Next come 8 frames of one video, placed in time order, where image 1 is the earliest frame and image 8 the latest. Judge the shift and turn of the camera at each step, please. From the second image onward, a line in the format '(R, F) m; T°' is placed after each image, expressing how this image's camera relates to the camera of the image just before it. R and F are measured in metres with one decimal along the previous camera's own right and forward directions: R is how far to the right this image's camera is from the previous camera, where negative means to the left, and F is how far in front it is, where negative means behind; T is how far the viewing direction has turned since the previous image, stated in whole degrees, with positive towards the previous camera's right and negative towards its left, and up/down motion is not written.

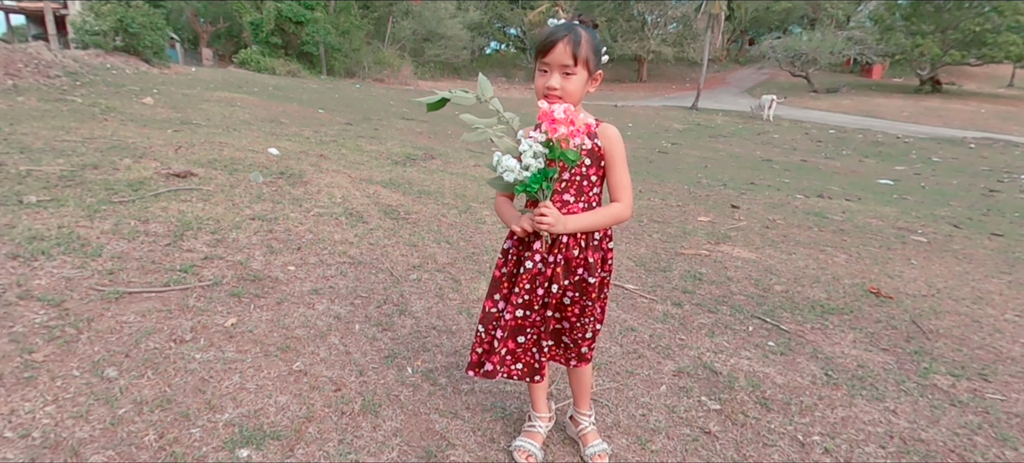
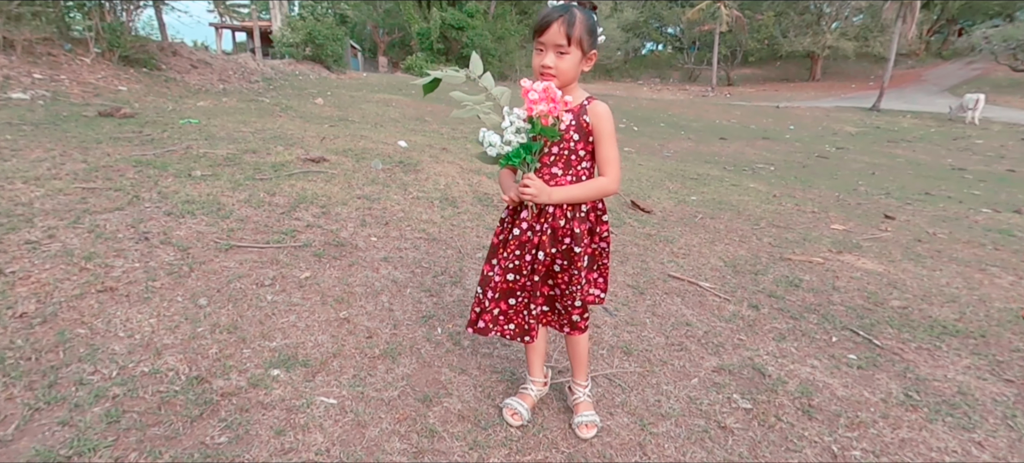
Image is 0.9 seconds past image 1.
(+0.4, -0.1) m; -15°
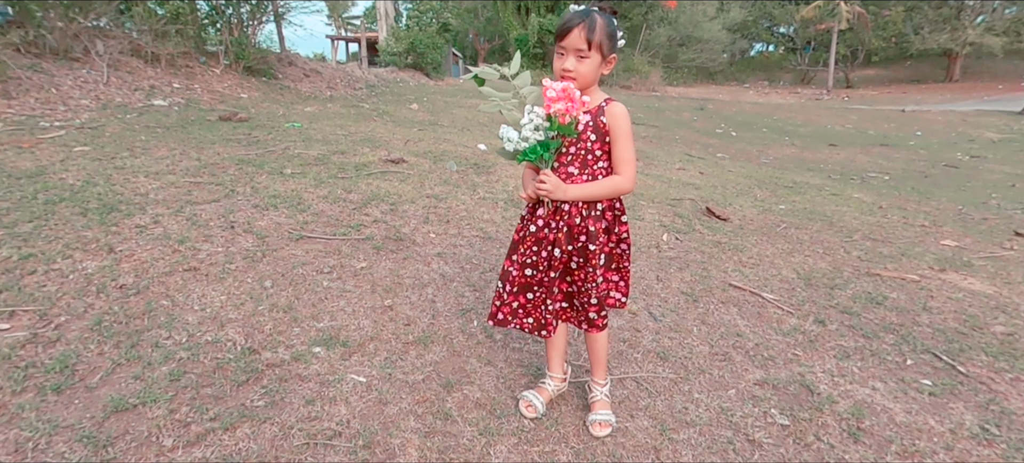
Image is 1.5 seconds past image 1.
(+0.2, 0.0) m; -10°
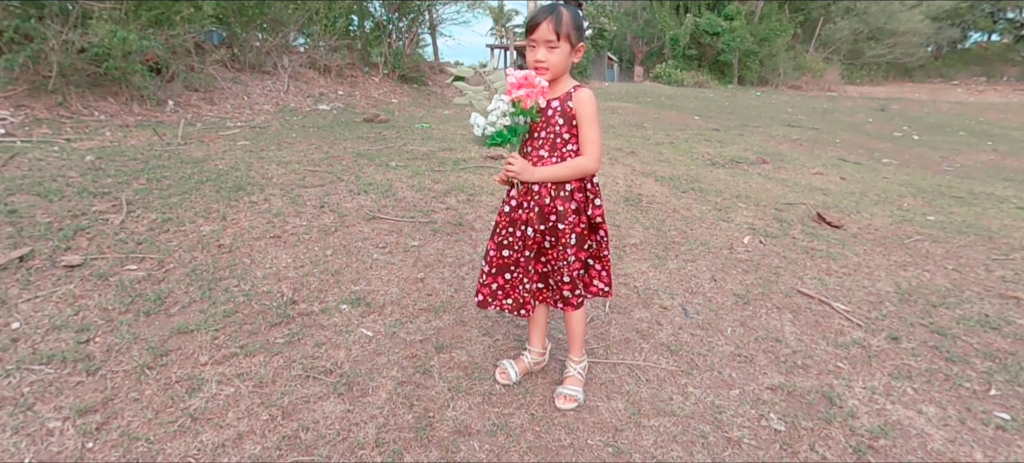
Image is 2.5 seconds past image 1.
(+0.5, -0.1) m; -16°
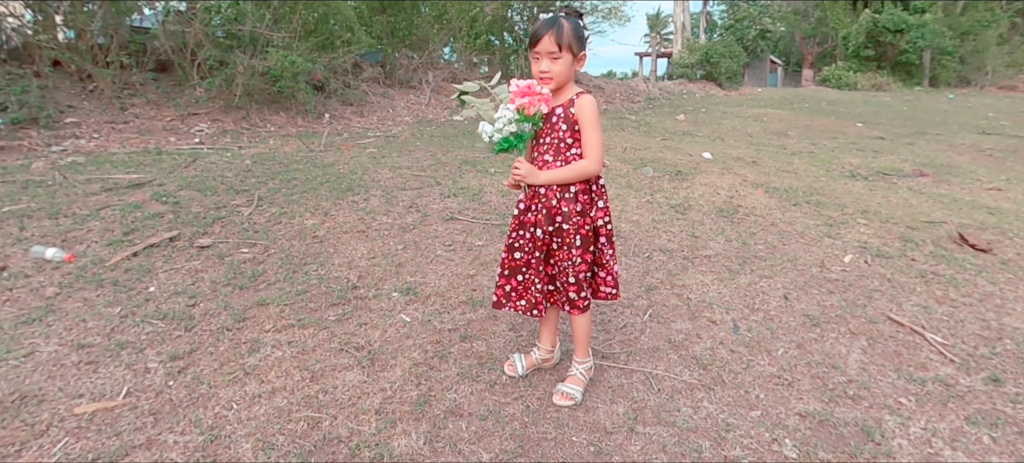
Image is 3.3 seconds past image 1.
(+0.4, 0.0) m; -15°
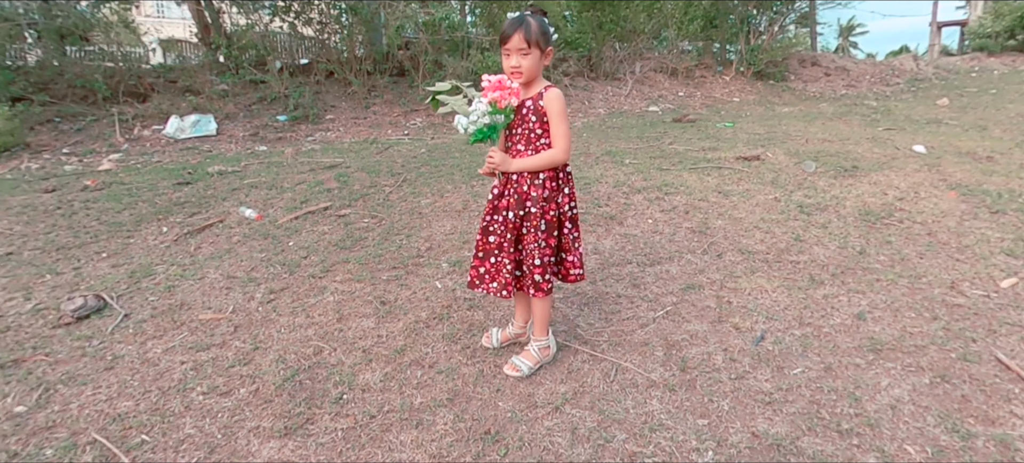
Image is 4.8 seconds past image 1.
(+0.9, 0.0) m; -25°
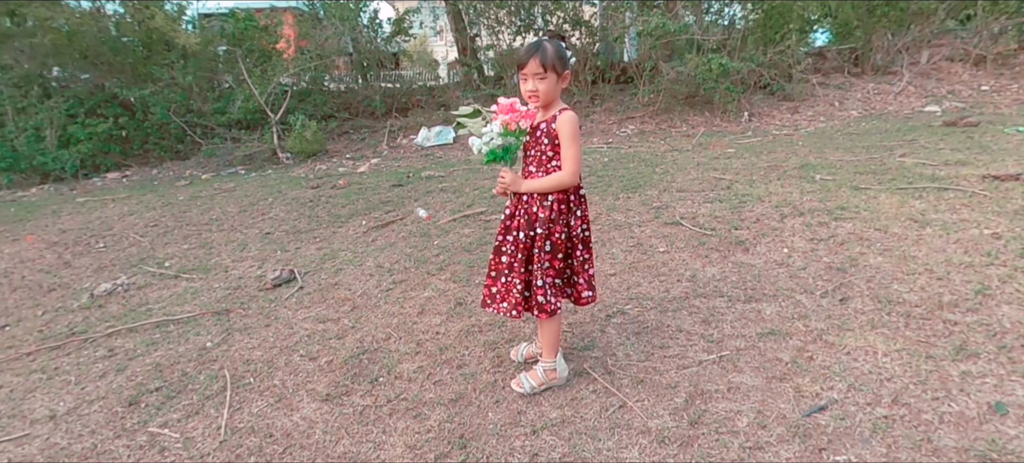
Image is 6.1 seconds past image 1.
(+0.8, +0.1) m; -27°
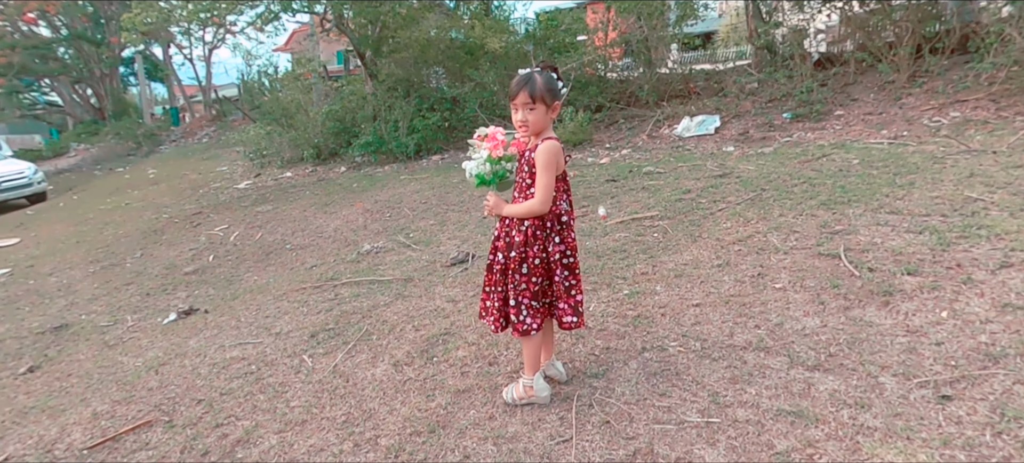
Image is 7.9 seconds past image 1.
(+1.1, +0.2) m; -33°
